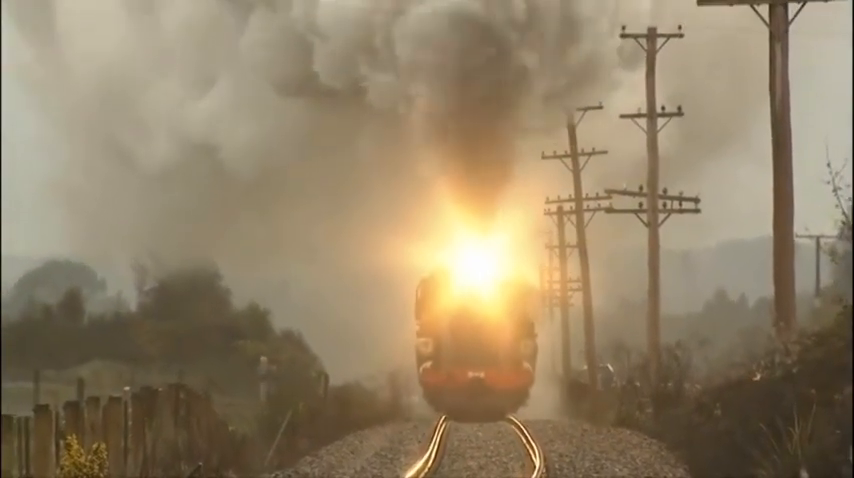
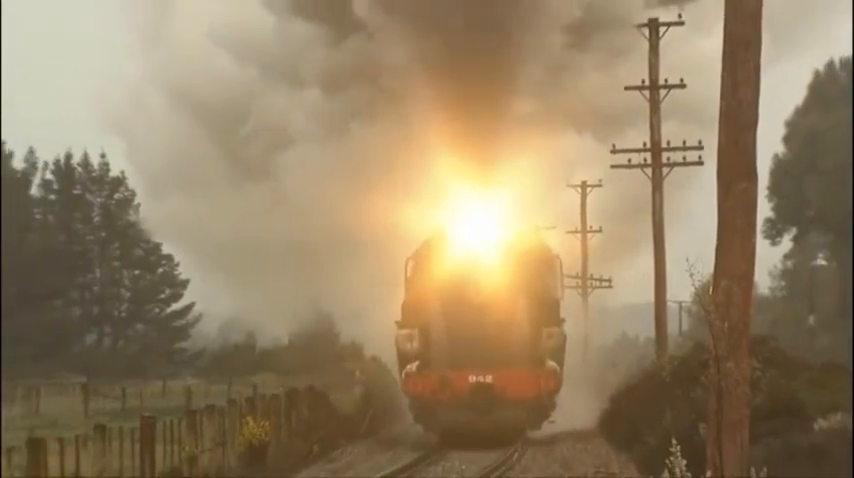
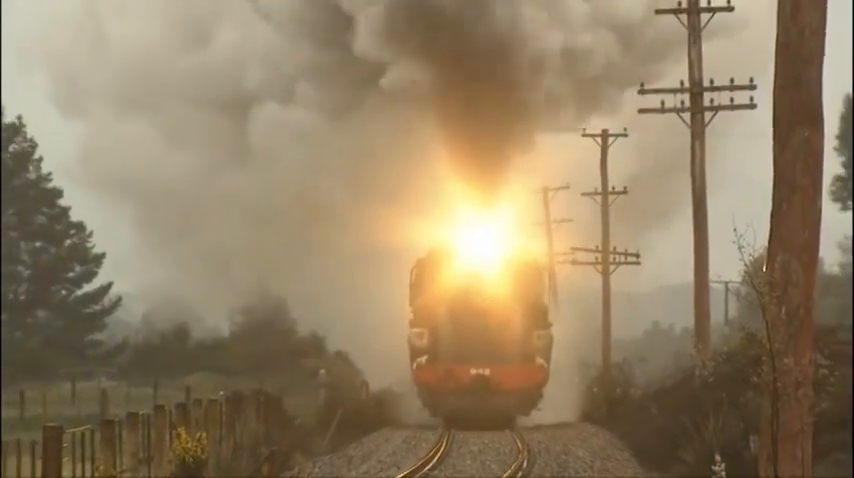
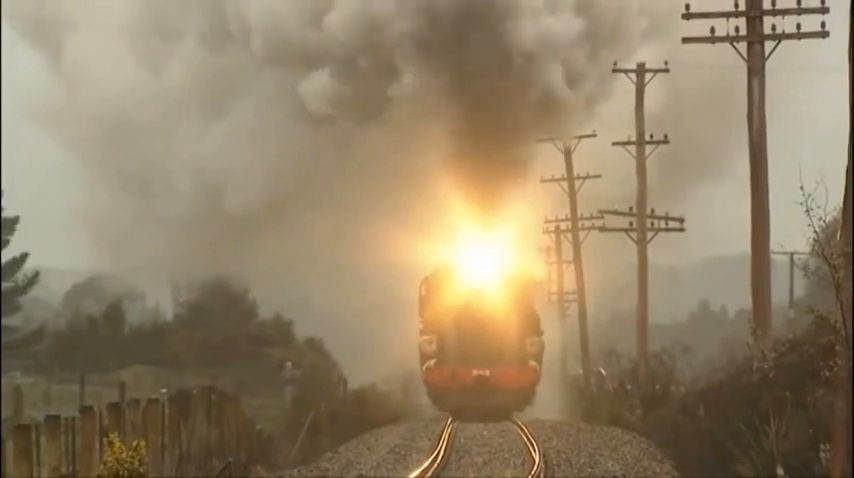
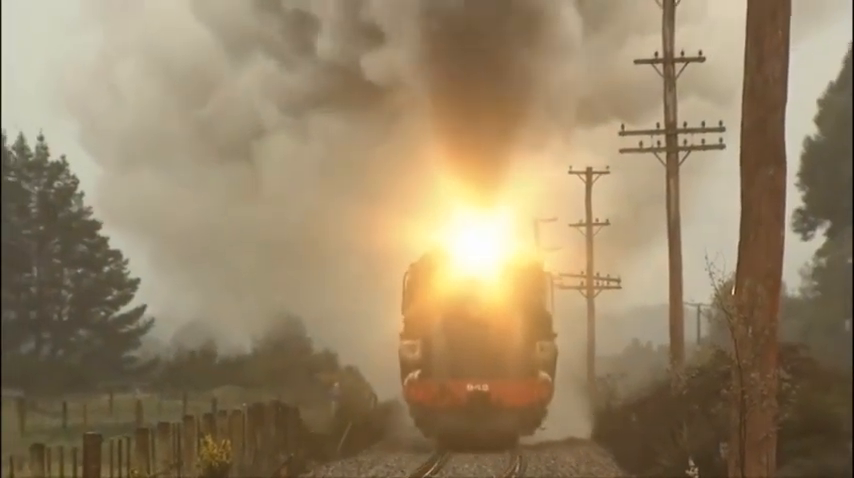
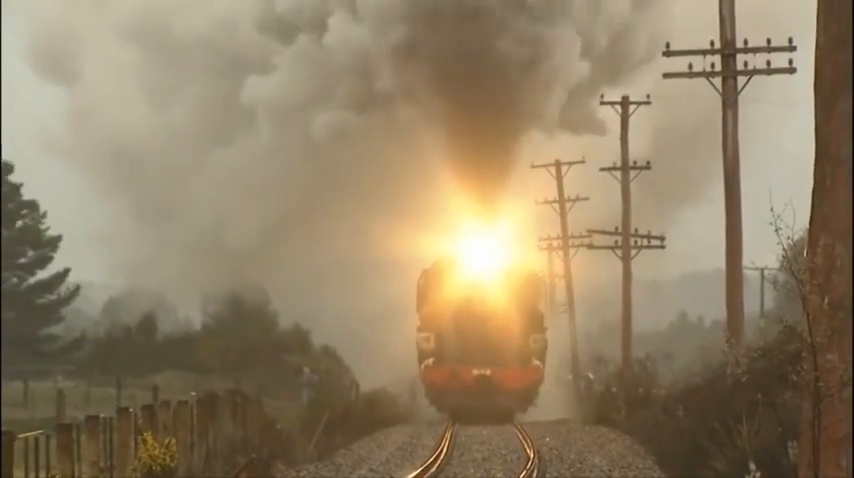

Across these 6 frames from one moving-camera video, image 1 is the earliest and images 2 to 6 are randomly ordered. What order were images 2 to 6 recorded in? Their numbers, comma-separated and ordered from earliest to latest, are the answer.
4, 6, 3, 5, 2
